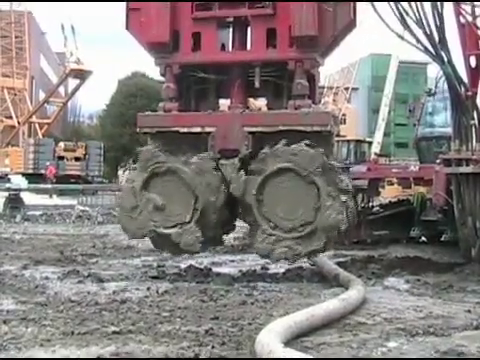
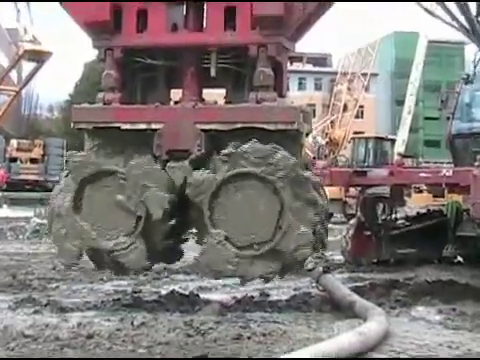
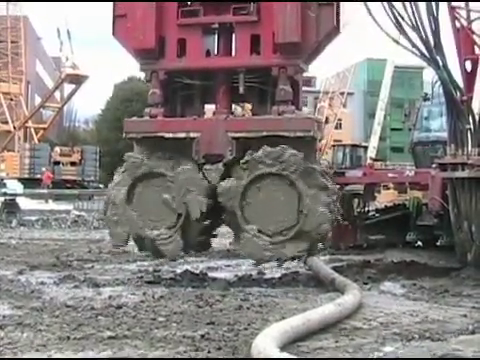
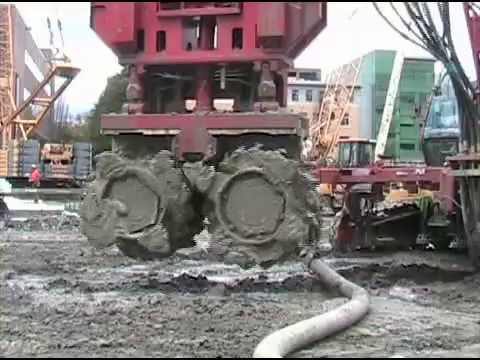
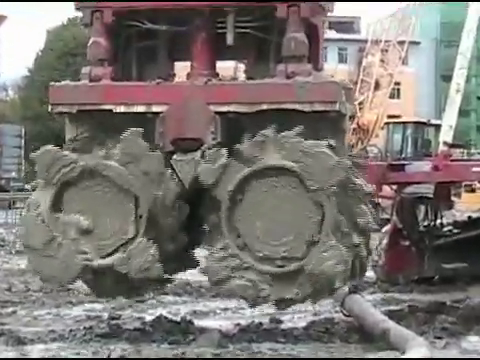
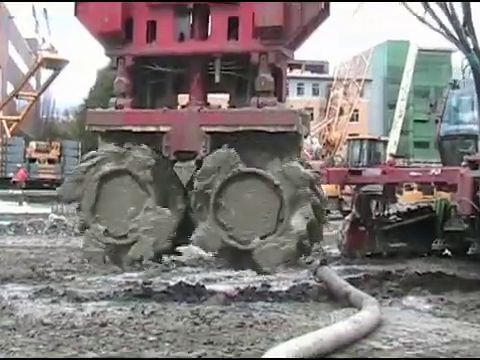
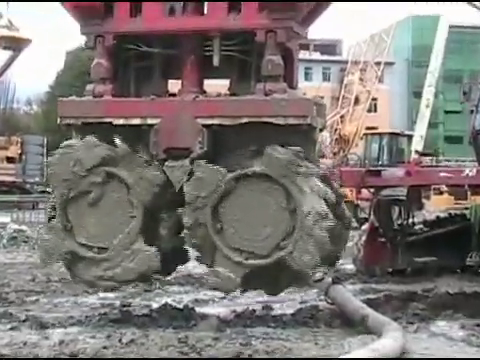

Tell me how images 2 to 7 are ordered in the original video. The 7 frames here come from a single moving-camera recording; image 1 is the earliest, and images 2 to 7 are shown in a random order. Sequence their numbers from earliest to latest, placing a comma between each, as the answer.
3, 4, 6, 2, 7, 5
